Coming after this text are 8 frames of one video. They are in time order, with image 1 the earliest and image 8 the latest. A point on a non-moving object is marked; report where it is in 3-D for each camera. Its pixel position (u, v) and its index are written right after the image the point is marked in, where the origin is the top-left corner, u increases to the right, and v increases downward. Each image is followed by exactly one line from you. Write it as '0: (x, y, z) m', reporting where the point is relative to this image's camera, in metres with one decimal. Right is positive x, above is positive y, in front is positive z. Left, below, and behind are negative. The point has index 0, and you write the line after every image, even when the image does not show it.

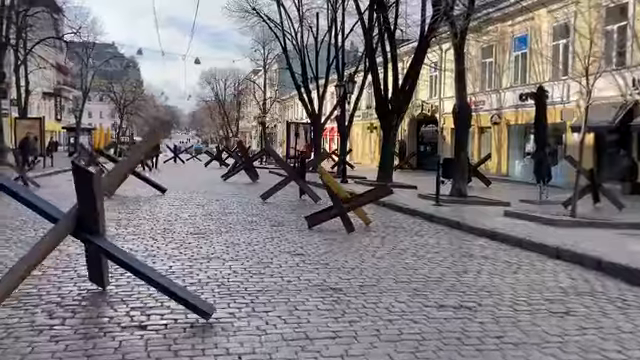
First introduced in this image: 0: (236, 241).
0: (-1.4, -1.1, +9.9) m
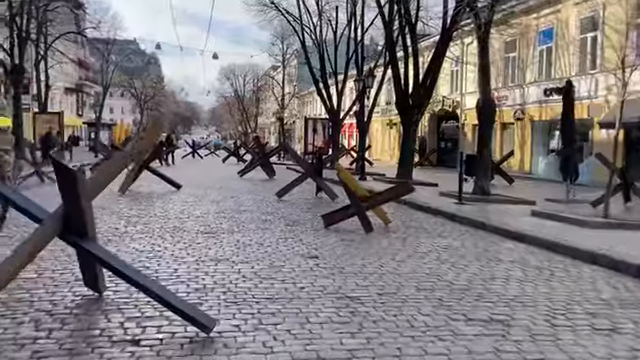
0: (-1.2, -1.0, +9.4) m
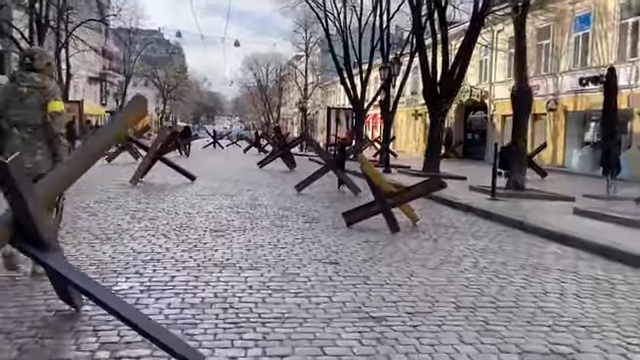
0: (-0.9, -0.9, +8.4) m
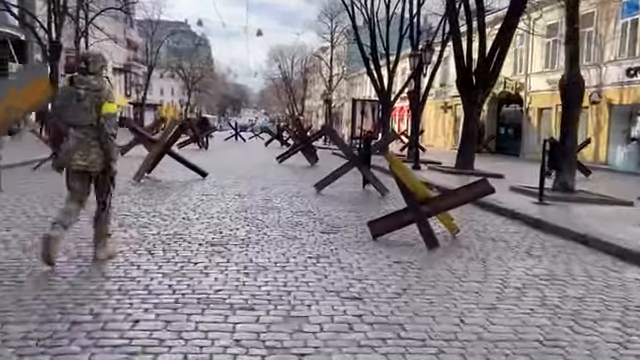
0: (-0.6, -1.0, +6.8) m
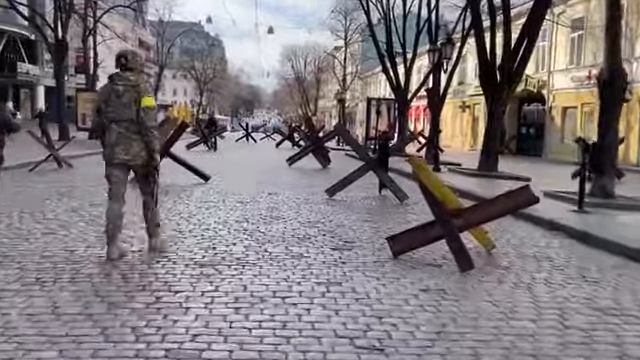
0: (-0.5, -1.0, +5.5) m
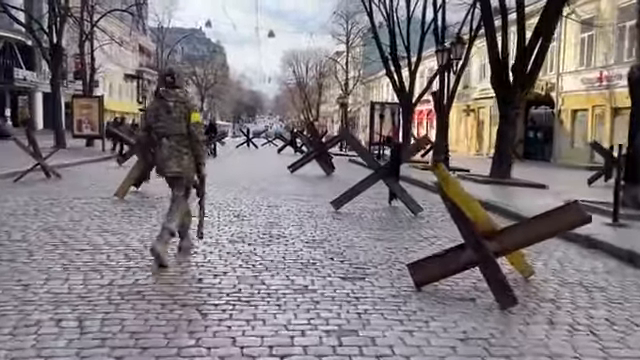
0: (-0.5, -1.2, +4.3) m
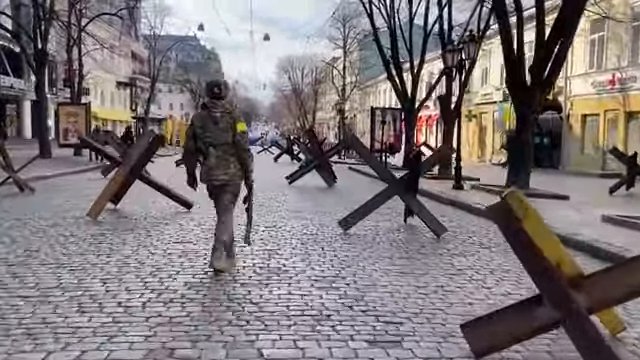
0: (-0.3, -1.4, +2.5) m
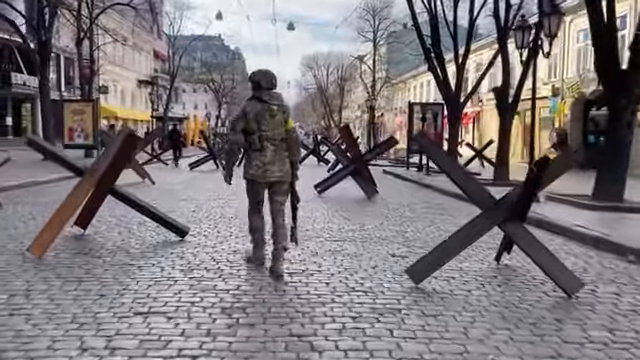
0: (0.0, -1.7, -1.2) m
